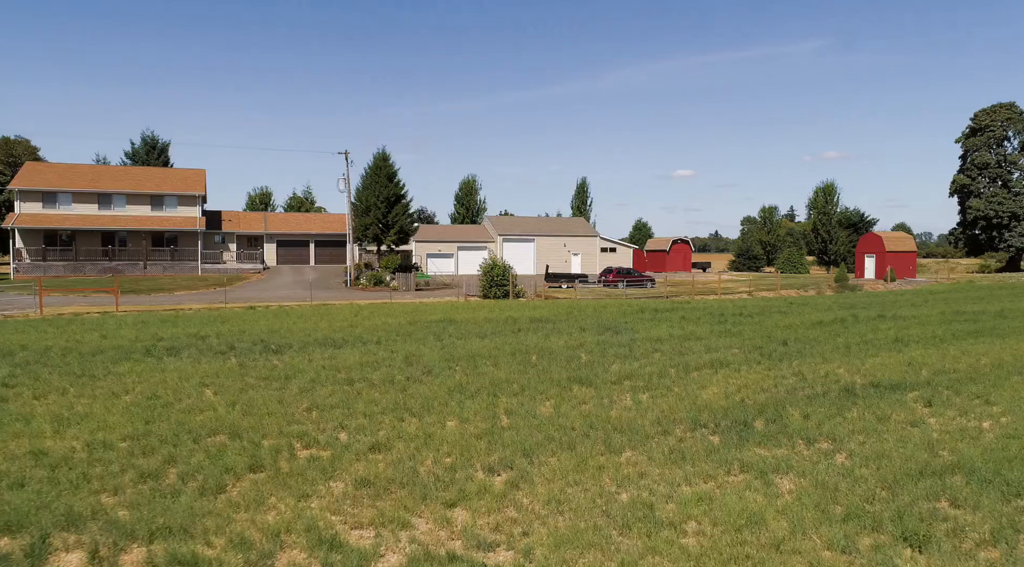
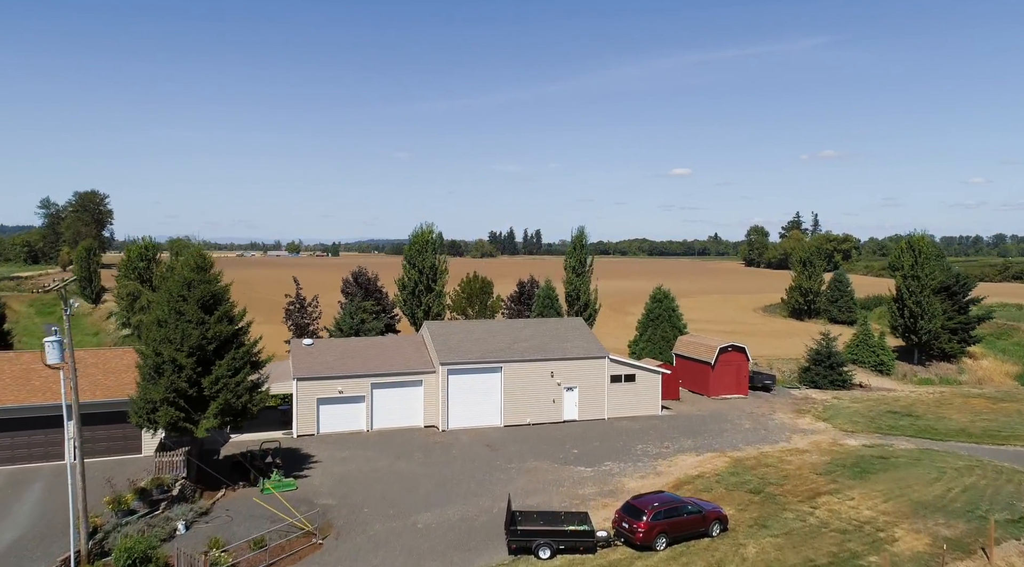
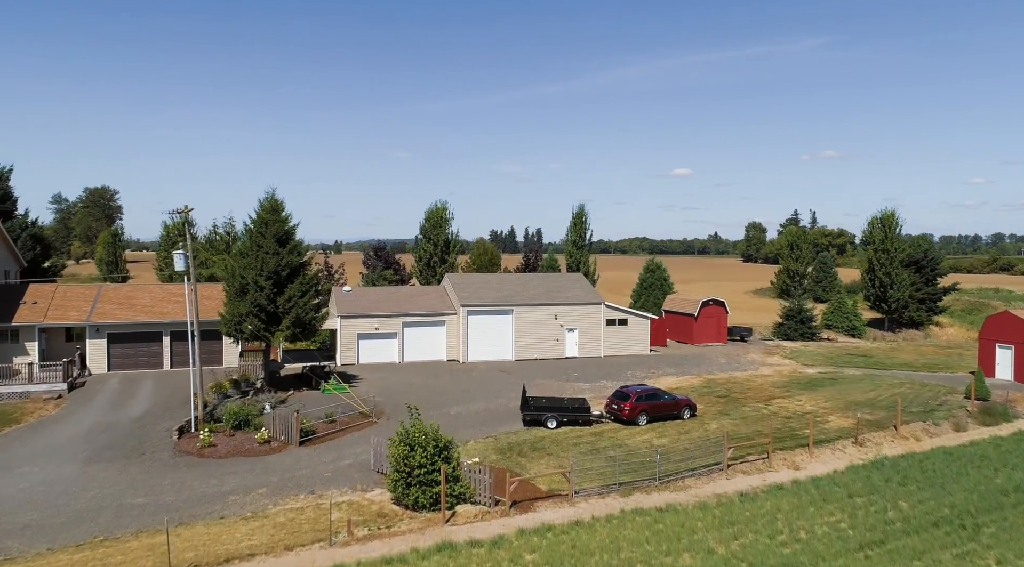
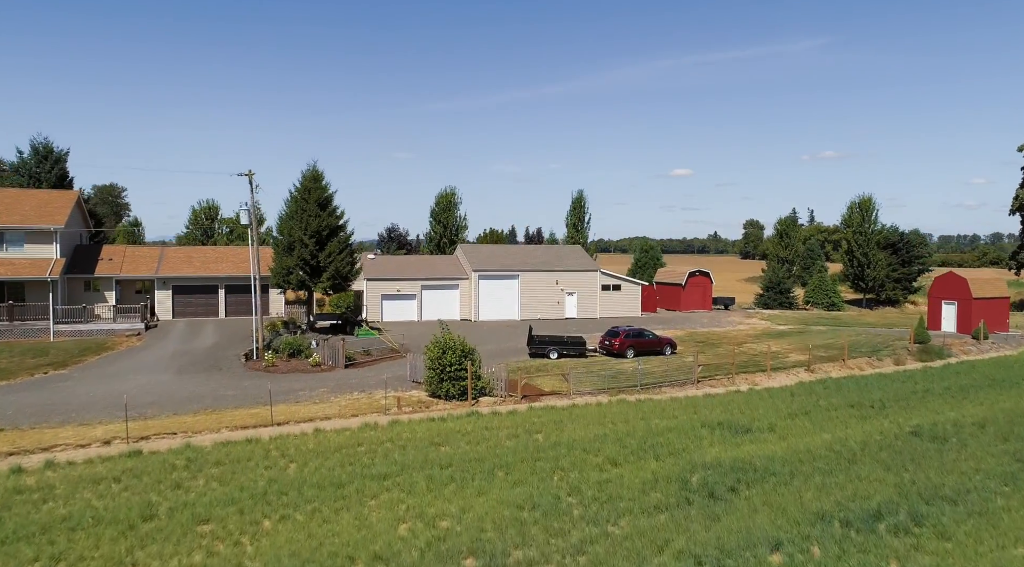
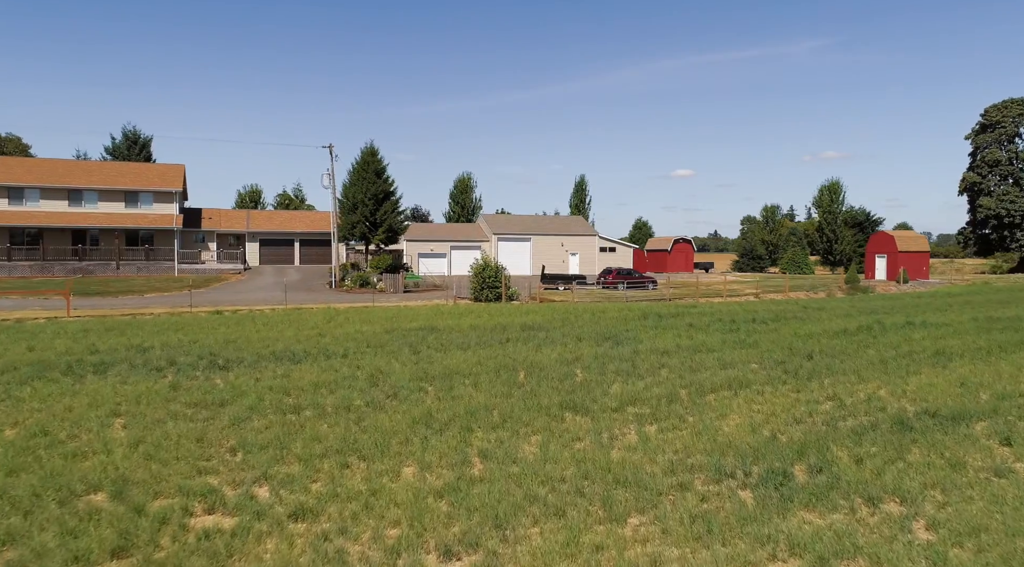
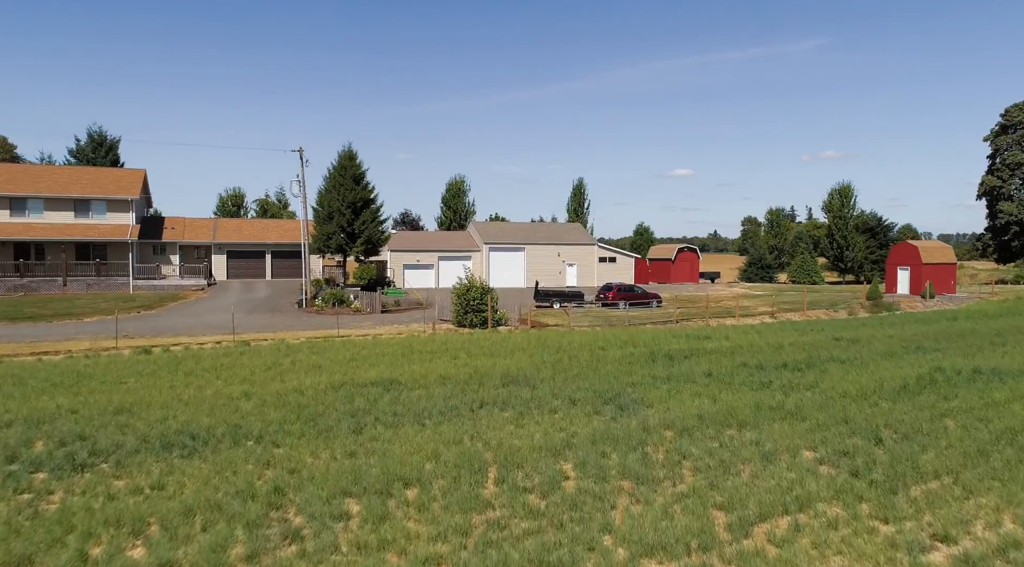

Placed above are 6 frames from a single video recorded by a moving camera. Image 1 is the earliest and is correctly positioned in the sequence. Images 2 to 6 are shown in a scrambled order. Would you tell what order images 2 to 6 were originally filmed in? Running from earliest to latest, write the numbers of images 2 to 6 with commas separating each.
5, 6, 4, 3, 2
